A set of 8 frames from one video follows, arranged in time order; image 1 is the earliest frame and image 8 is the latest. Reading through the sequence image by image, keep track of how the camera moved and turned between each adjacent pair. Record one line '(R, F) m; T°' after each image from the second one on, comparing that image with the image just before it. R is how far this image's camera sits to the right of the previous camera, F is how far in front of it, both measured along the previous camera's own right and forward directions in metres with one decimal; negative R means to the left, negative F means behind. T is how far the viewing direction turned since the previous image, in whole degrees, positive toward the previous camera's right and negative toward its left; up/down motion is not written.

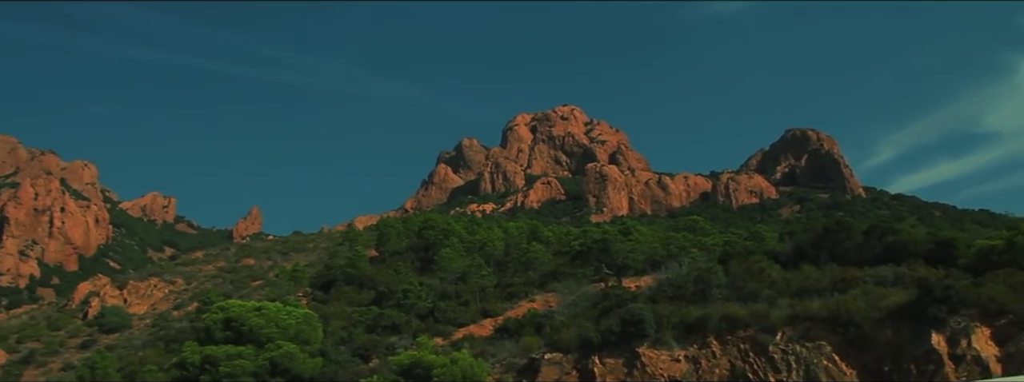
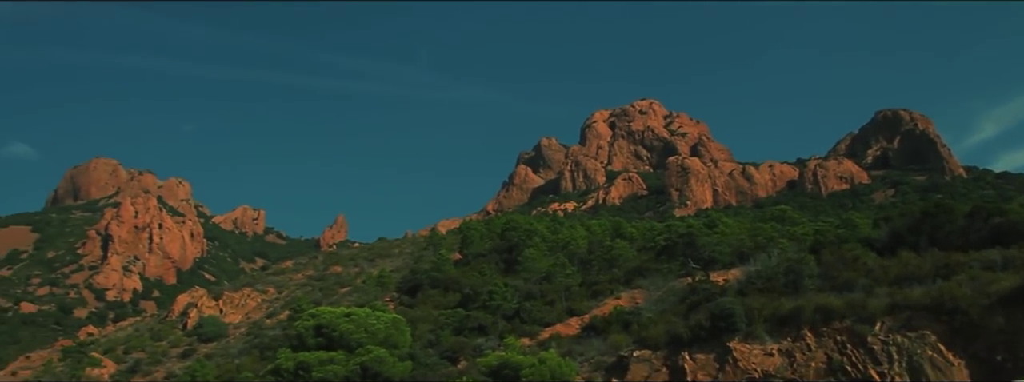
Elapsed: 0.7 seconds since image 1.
(-0.1, 0.0) m; -5°
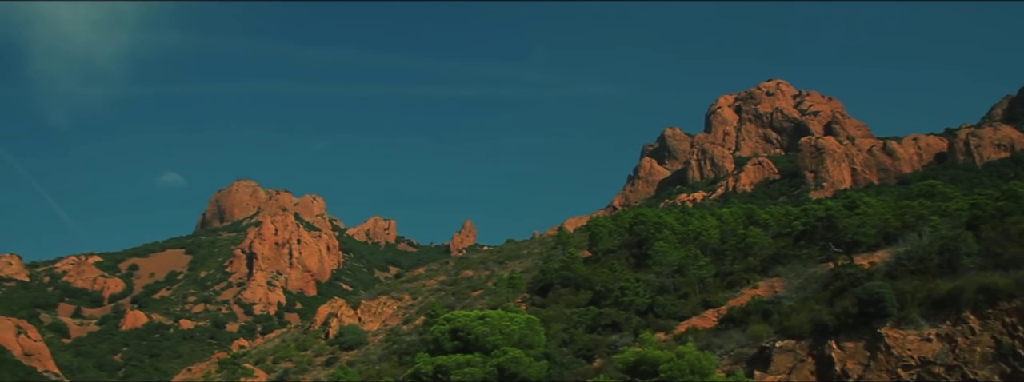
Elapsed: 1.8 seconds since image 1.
(-0.2, 0.0) m; -8°
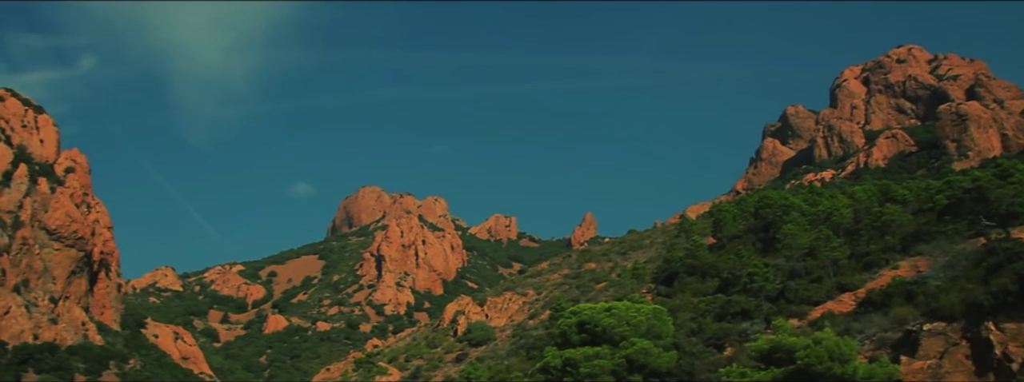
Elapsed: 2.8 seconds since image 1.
(-0.1, 0.0) m; -8°
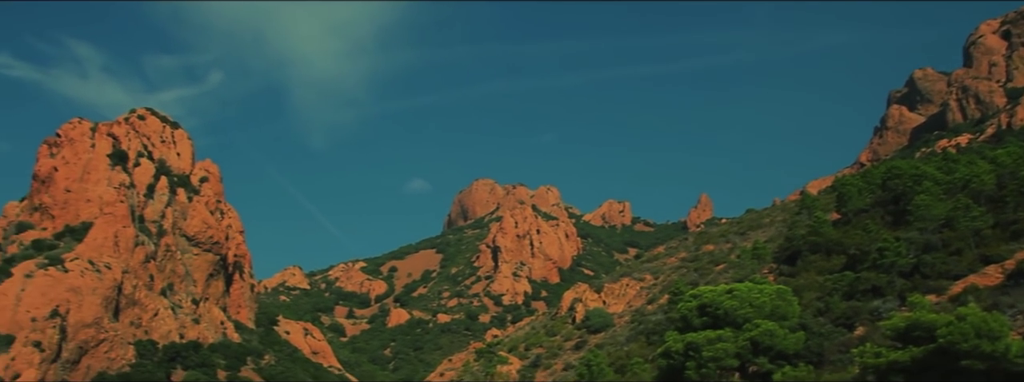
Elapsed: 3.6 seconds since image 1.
(0.0, +0.2) m; -8°
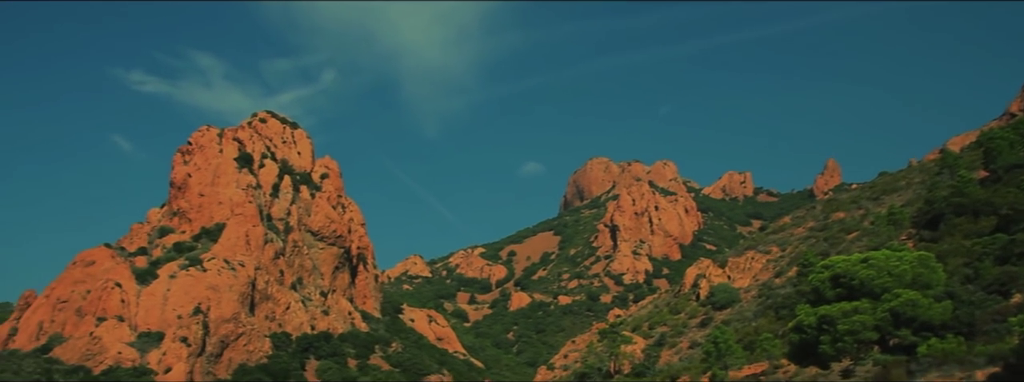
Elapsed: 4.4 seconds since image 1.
(+0.3, +1.2) m; -8°
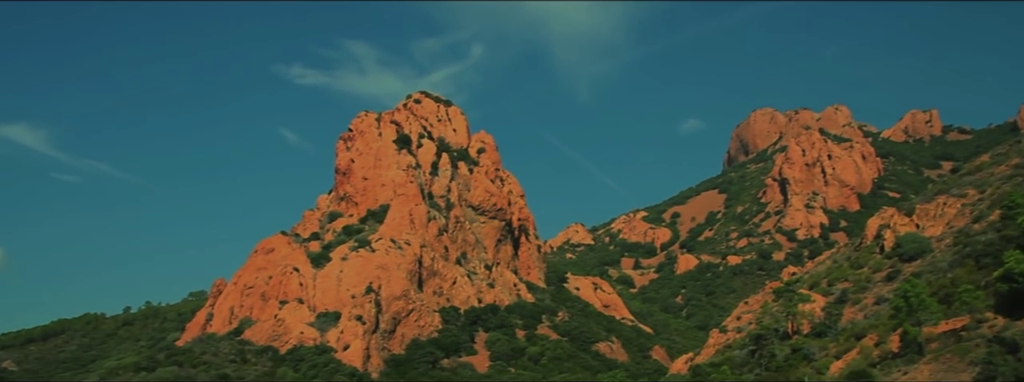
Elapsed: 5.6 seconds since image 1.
(+0.4, +1.7) m; -11°
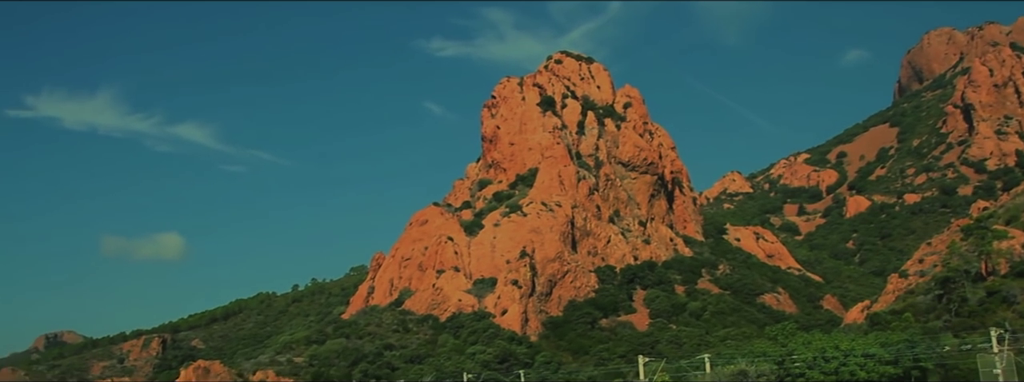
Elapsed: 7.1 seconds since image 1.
(+0.4, +1.5) m; -11°
